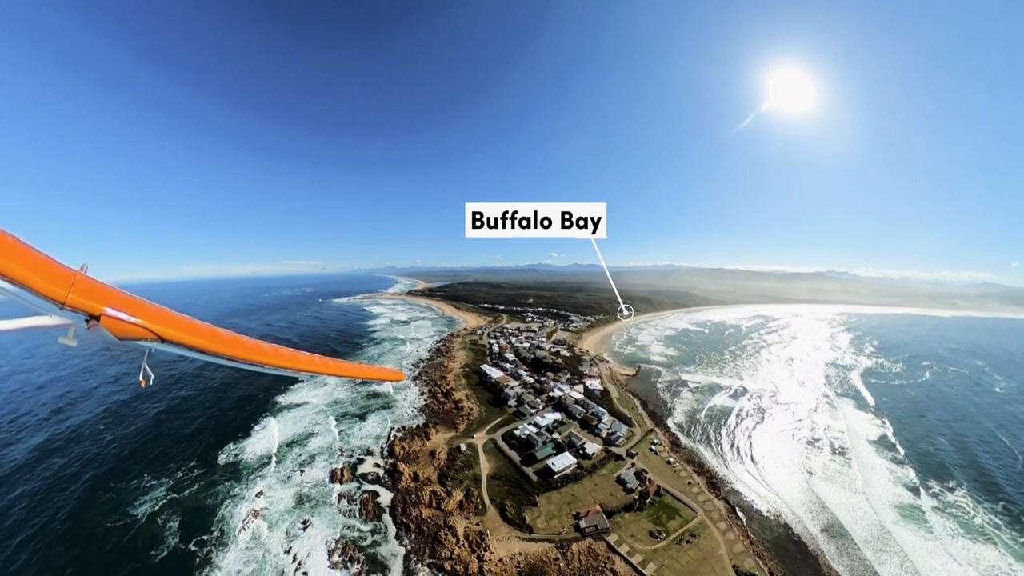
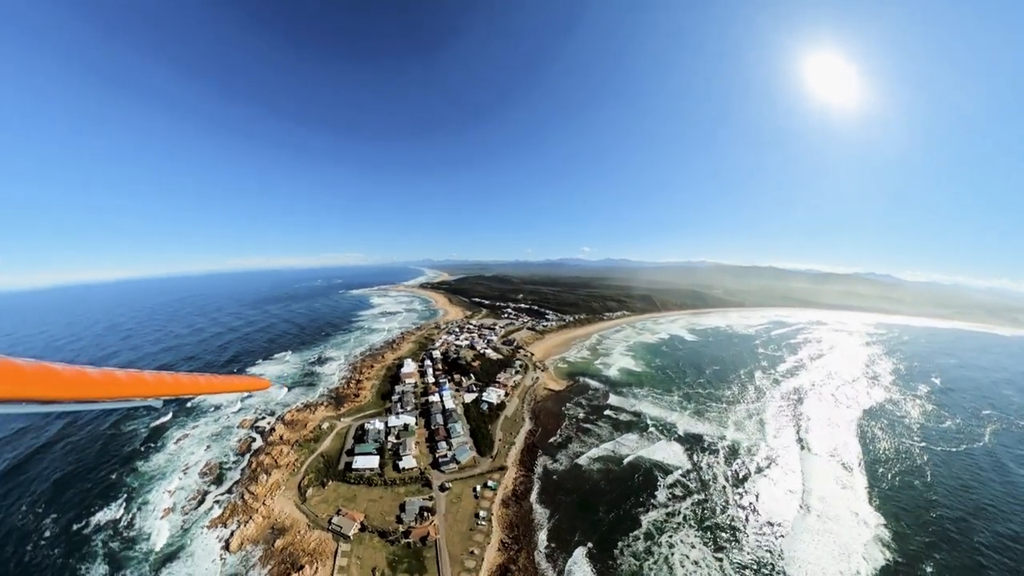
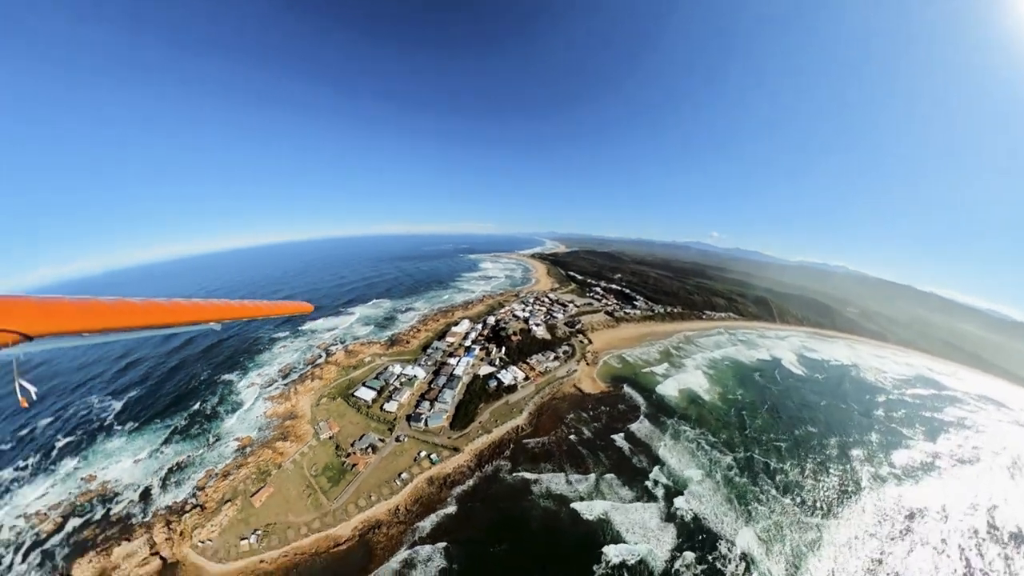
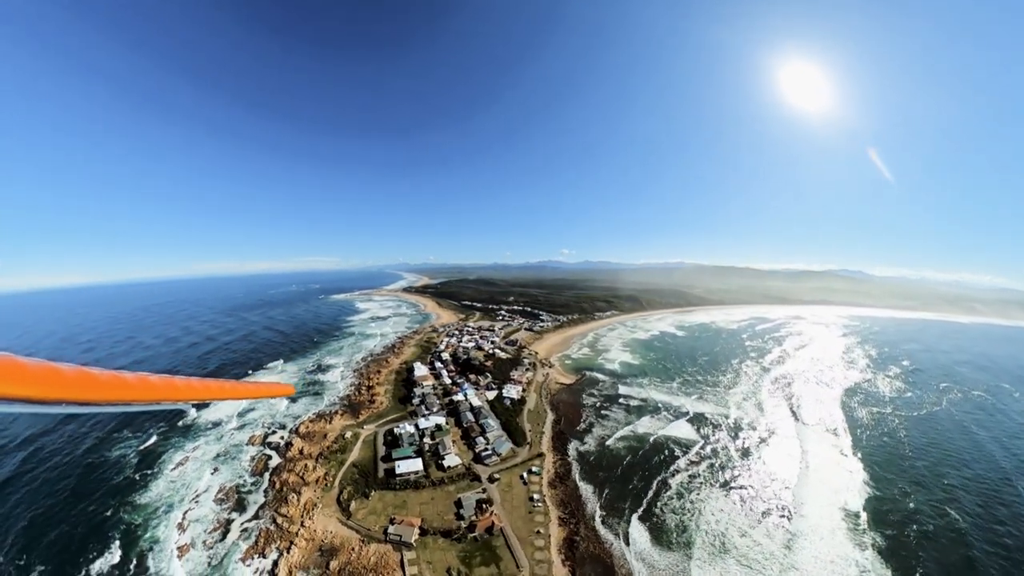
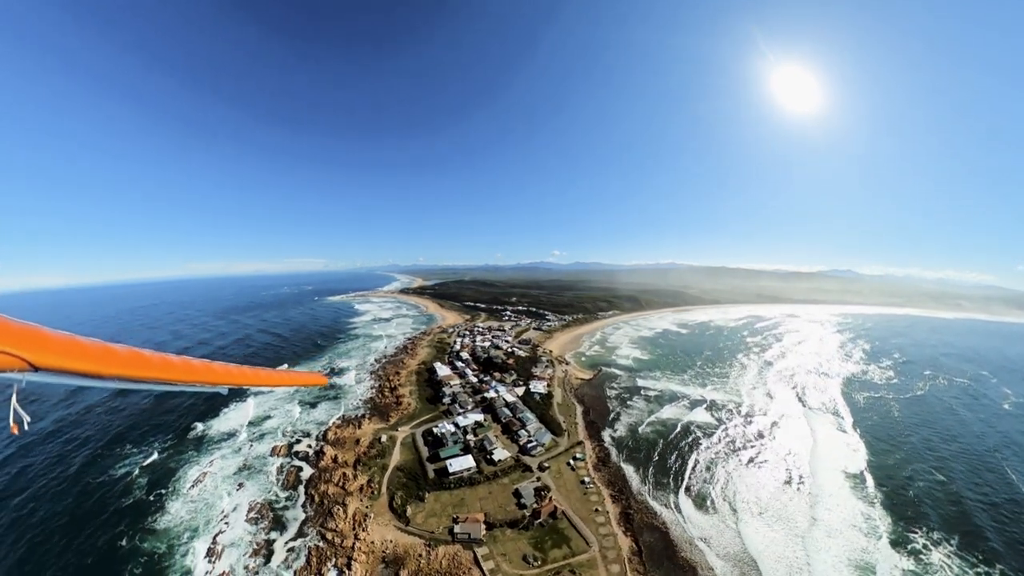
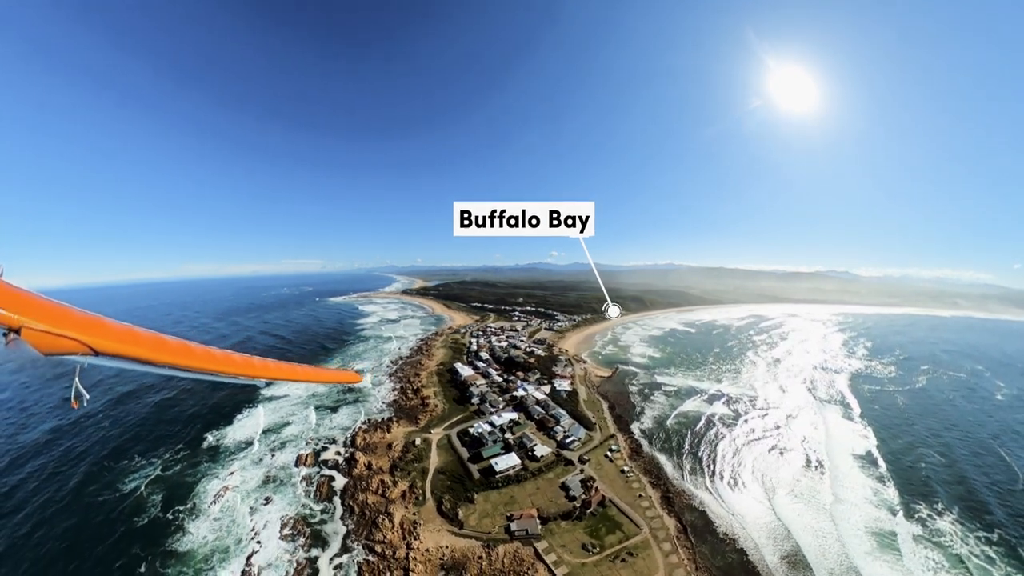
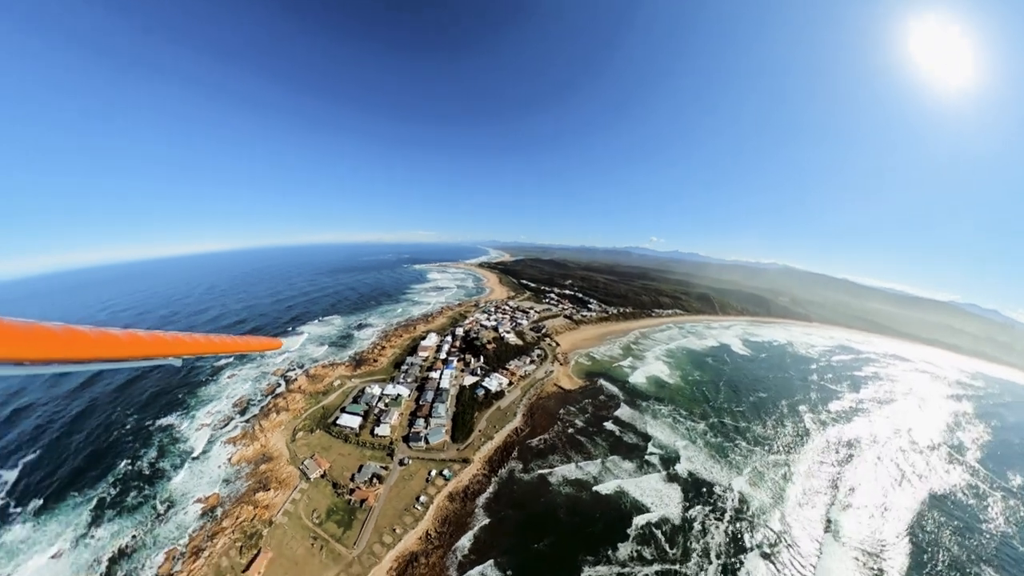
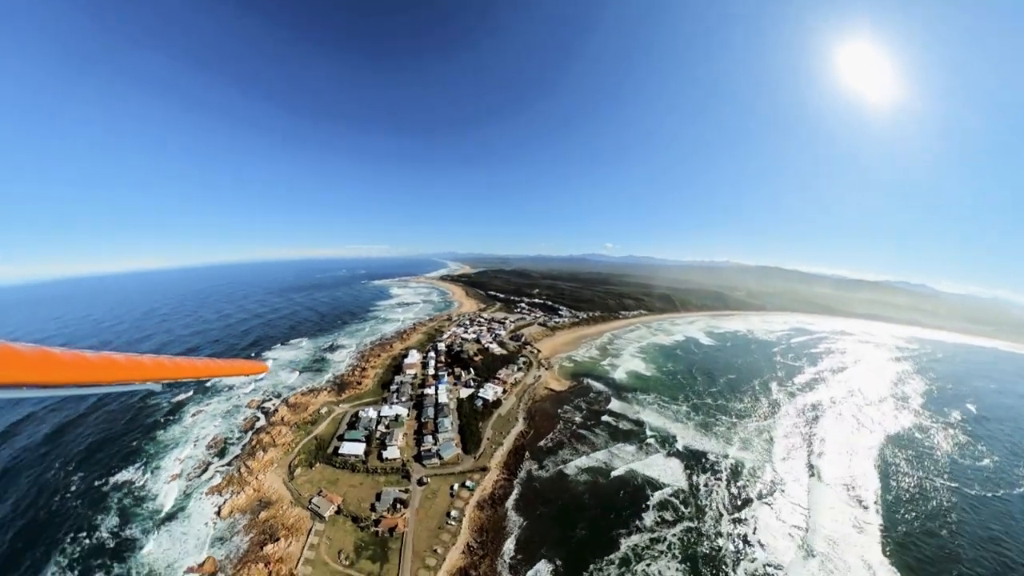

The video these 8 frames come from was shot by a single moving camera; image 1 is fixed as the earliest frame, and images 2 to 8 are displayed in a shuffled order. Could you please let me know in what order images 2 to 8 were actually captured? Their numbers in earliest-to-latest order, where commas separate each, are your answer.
6, 5, 4, 2, 8, 7, 3
